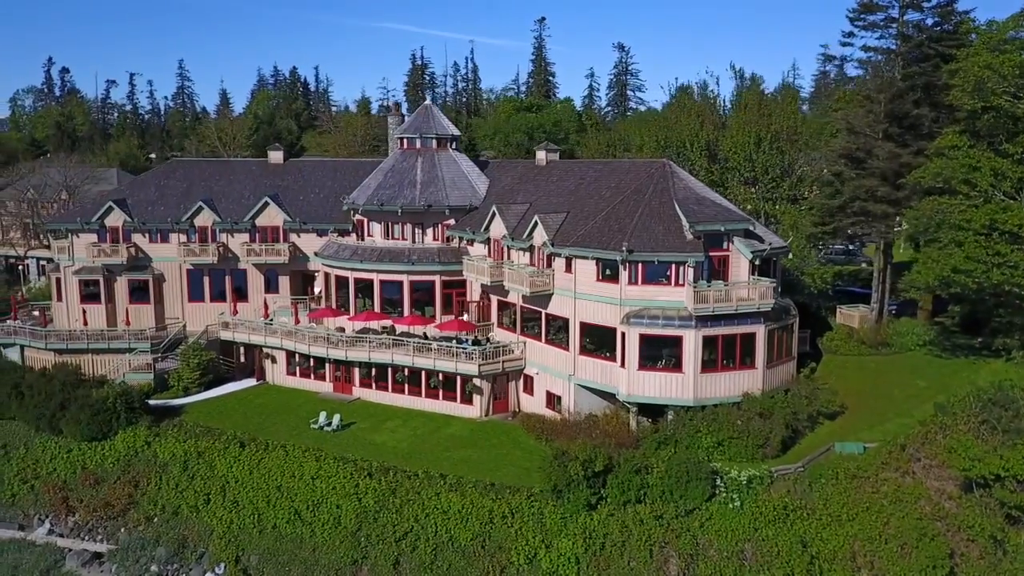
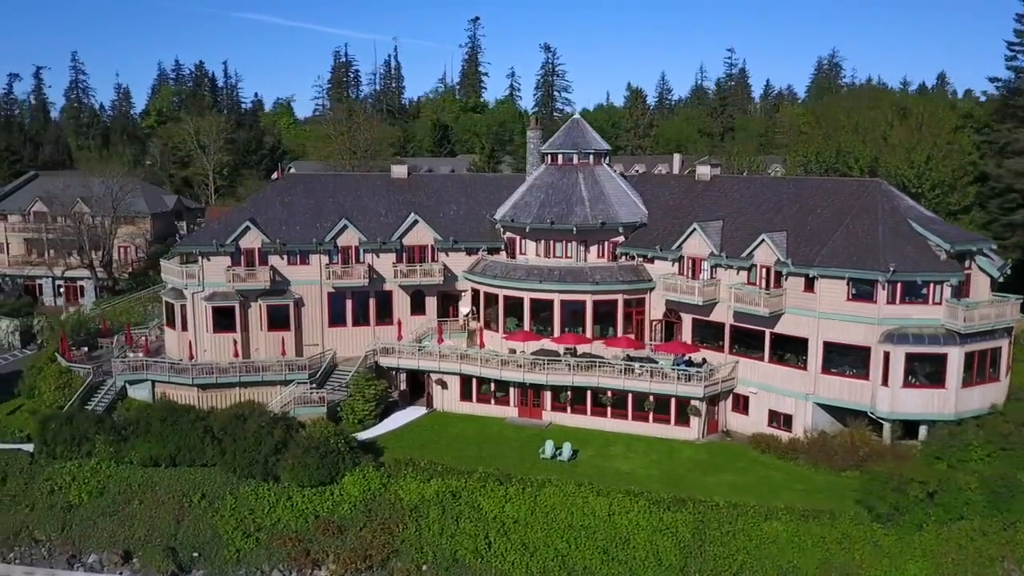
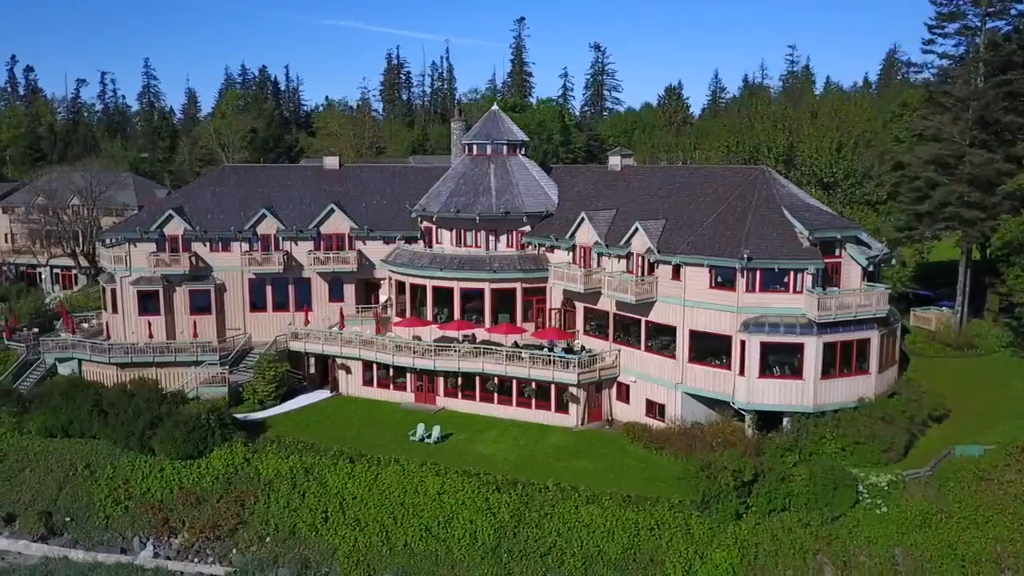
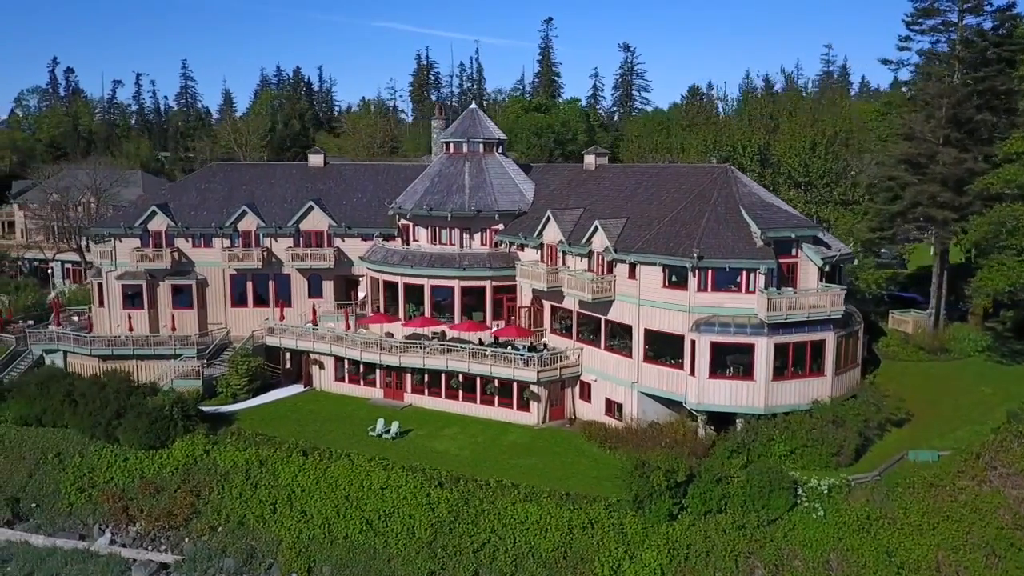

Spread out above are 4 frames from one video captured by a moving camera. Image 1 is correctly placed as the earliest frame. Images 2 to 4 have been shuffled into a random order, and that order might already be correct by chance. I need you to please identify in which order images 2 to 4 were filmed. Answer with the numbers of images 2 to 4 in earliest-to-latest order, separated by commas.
4, 3, 2
